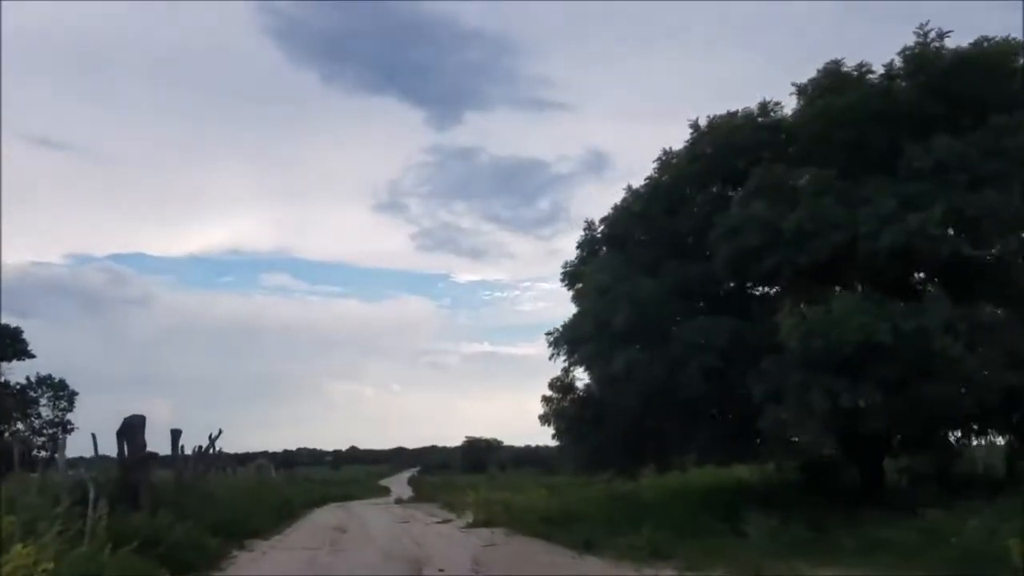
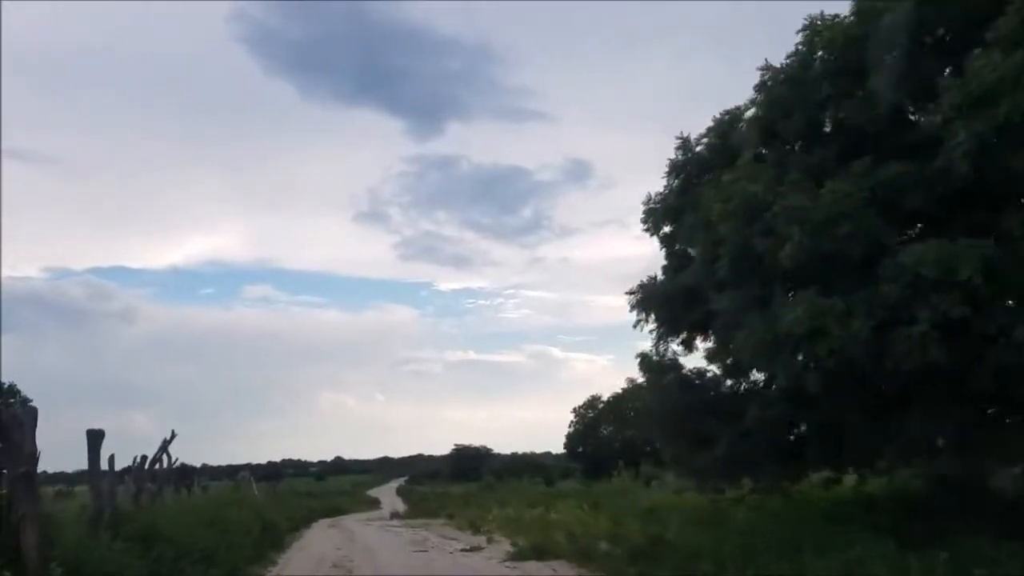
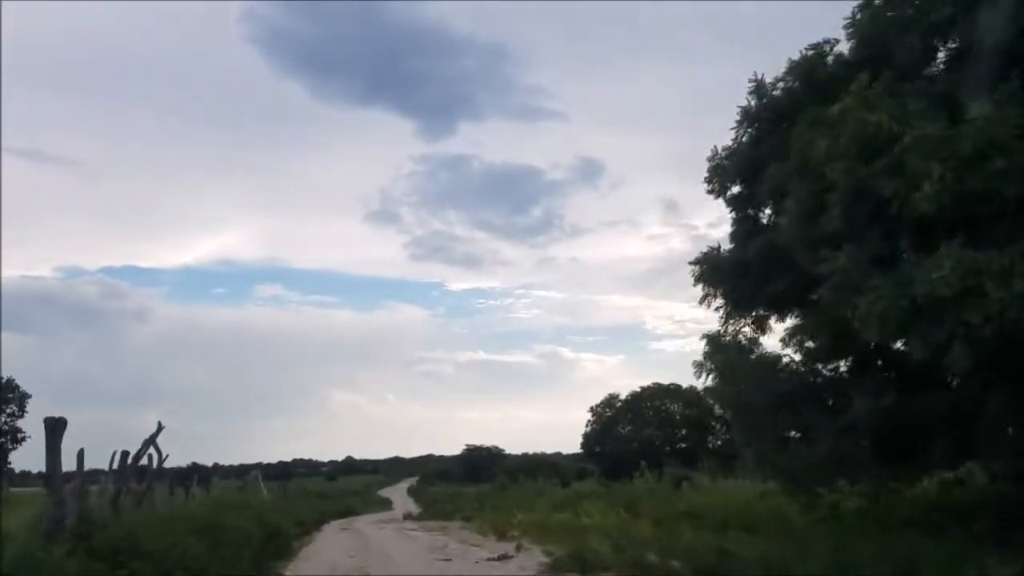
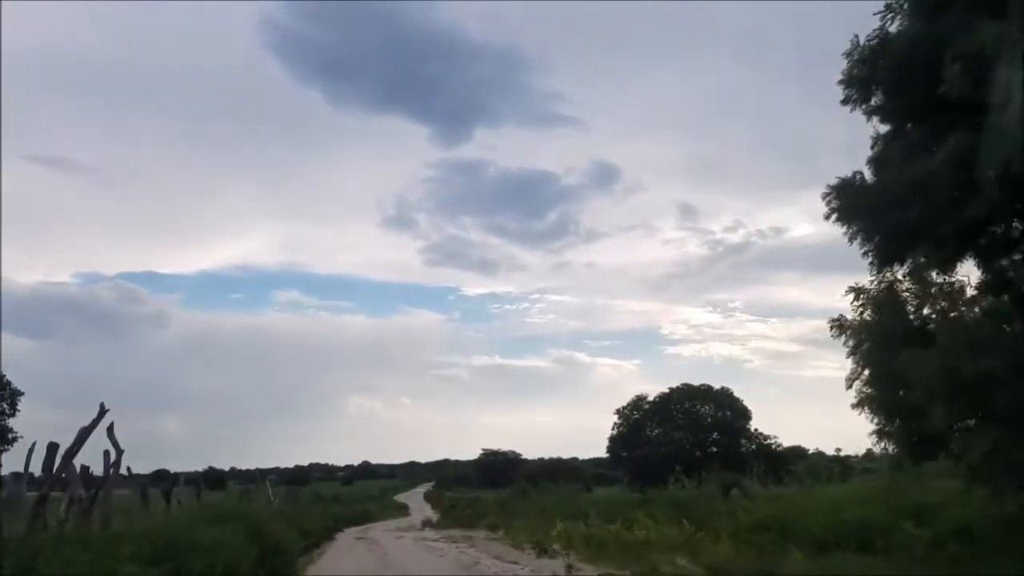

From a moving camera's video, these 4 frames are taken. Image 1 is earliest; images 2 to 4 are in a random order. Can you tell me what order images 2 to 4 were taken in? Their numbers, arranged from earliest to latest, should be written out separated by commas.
2, 3, 4
